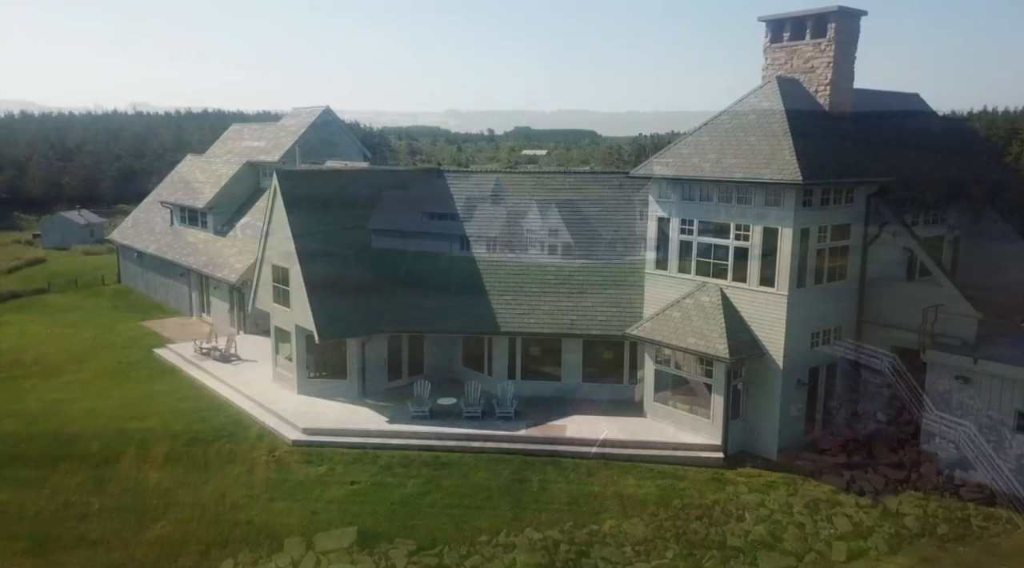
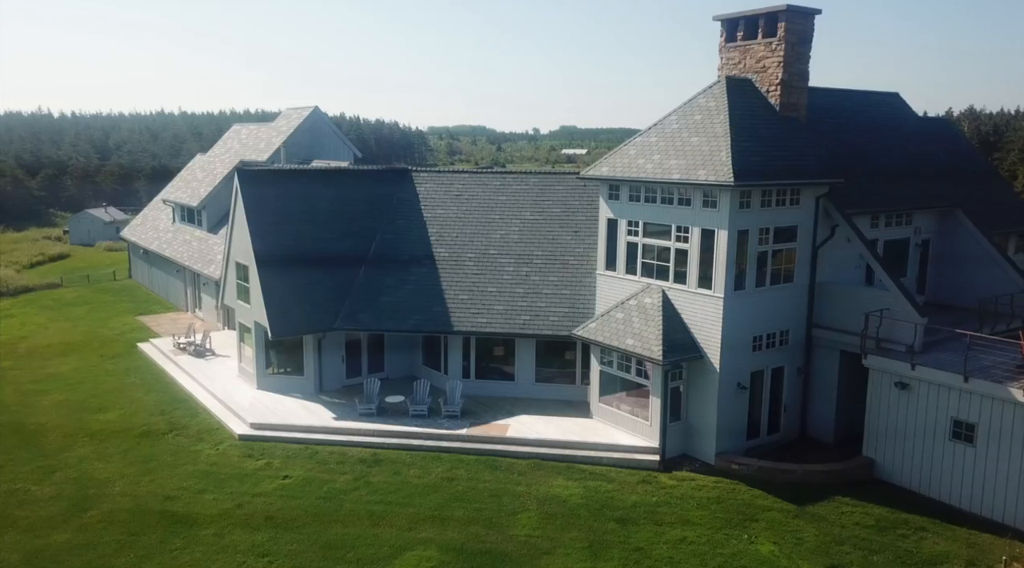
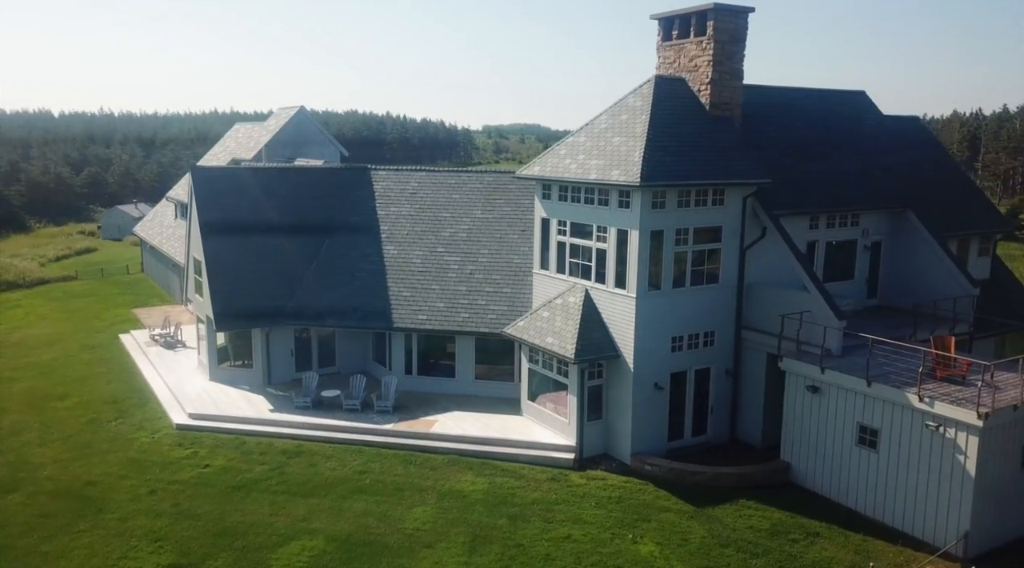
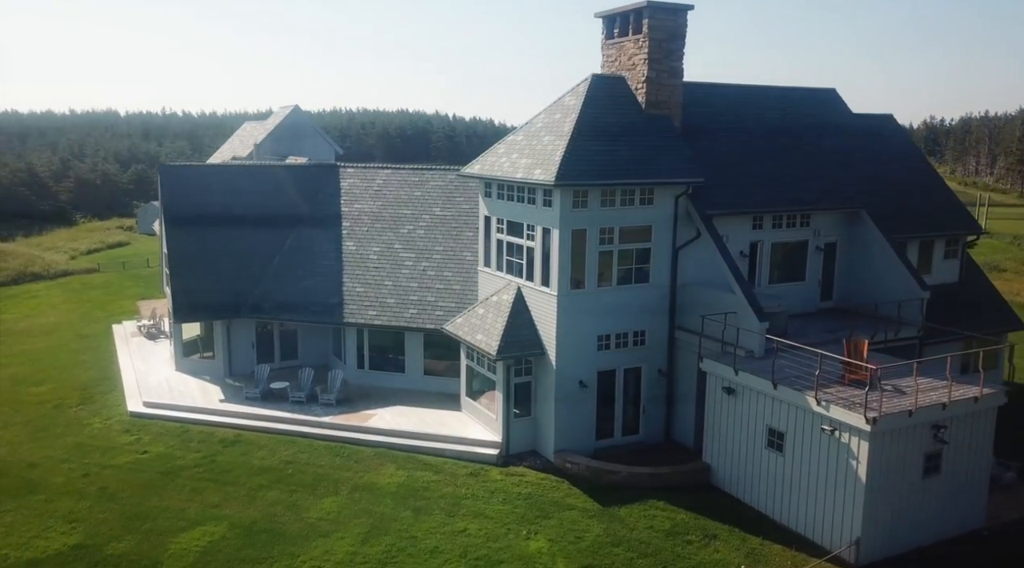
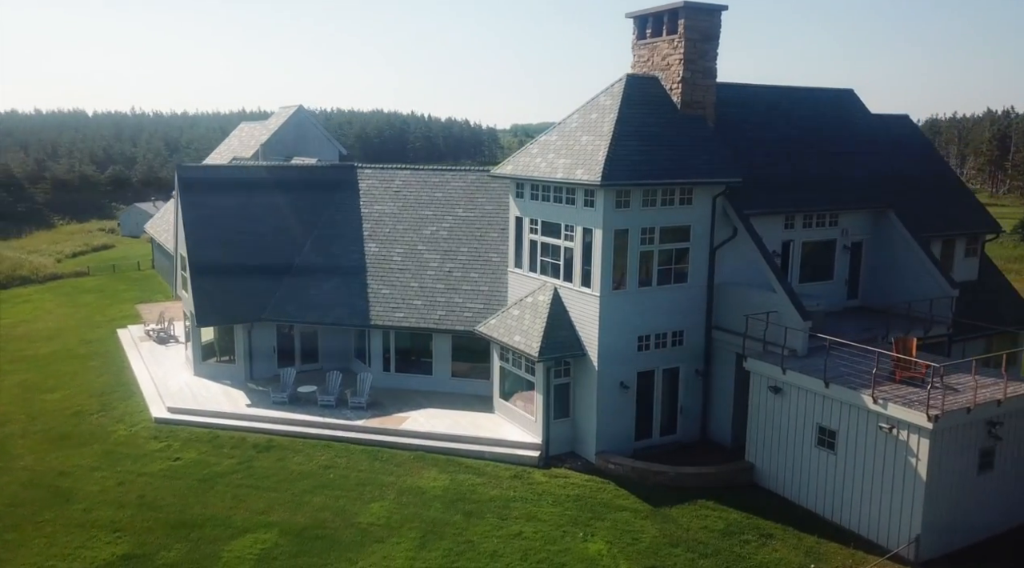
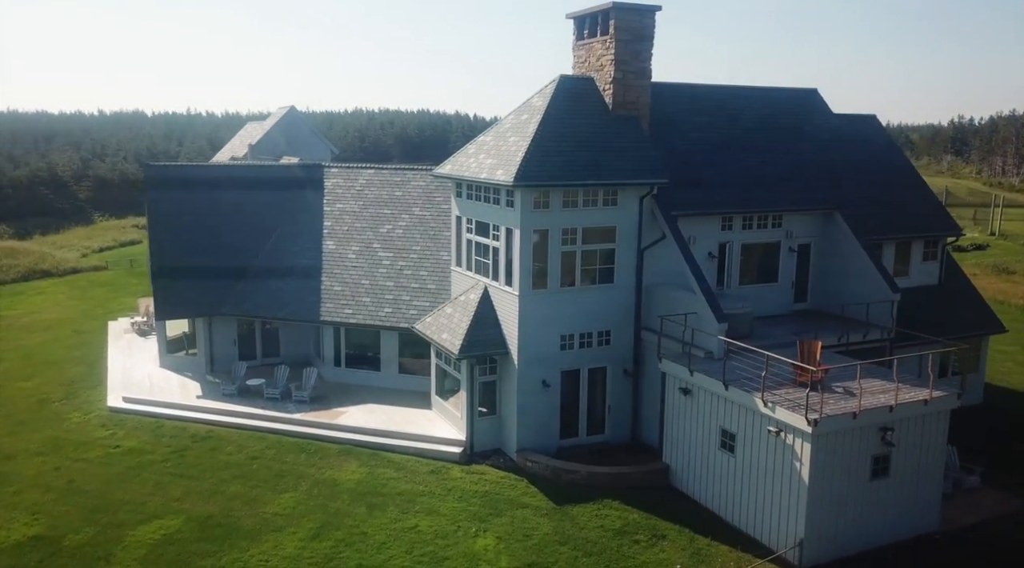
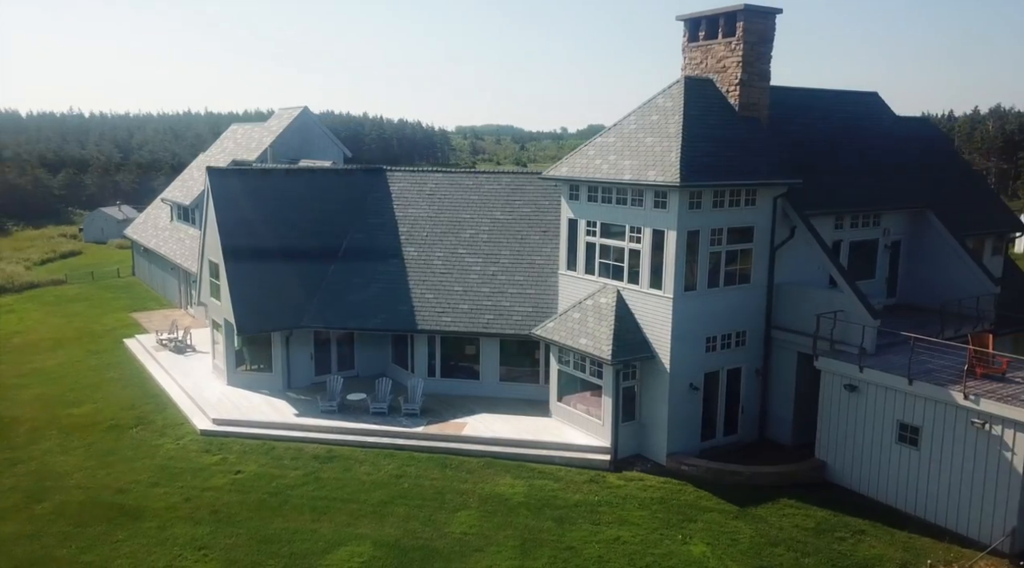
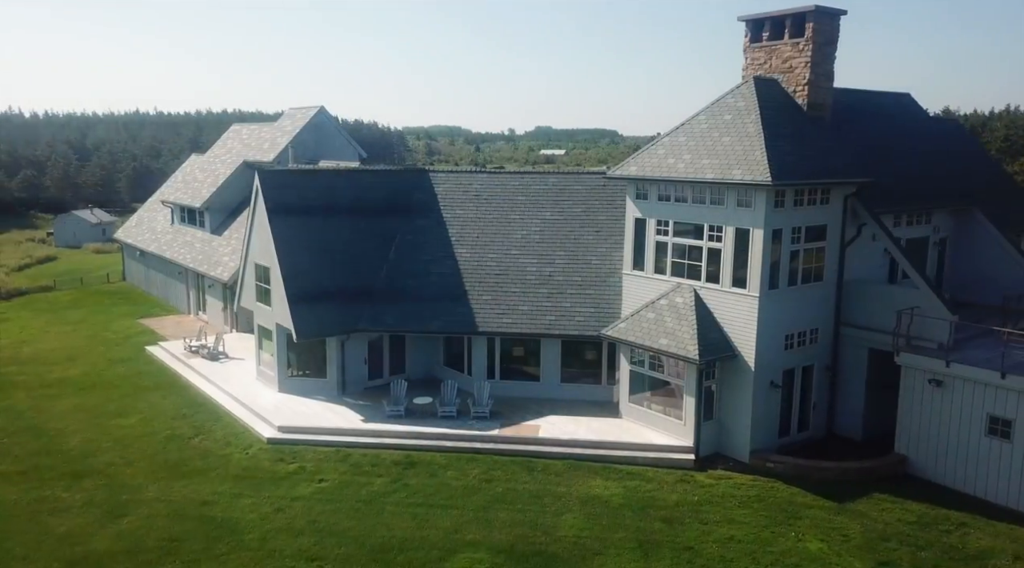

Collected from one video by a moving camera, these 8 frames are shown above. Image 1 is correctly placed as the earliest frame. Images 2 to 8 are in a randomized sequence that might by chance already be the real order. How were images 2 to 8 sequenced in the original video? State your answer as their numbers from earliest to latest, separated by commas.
8, 2, 7, 3, 5, 4, 6
